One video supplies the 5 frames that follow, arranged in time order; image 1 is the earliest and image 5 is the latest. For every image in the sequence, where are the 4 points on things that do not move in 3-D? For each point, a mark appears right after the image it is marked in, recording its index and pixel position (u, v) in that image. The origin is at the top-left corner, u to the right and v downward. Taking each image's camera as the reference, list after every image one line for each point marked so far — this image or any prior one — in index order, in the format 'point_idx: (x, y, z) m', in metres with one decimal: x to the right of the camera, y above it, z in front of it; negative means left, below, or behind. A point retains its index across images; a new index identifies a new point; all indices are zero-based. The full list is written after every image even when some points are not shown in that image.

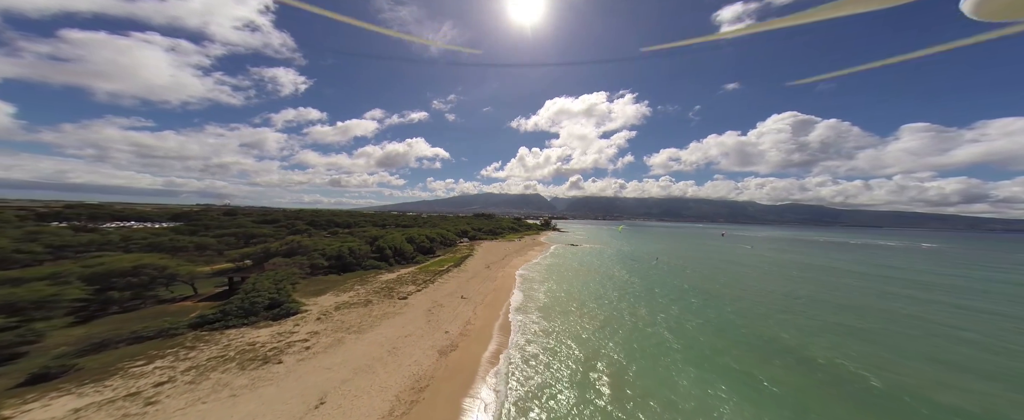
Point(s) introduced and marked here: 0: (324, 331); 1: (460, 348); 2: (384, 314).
0: (-8.9, -5.7, +12.5) m
1: (-2.6, -6.8, +12.9) m
2: (-7.4, -6.1, +15.3) m
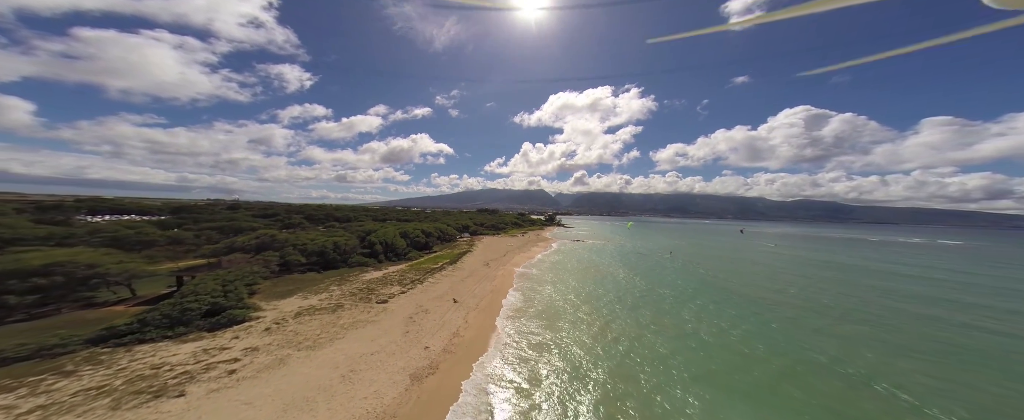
0: (-9.2, -5.1, +9.8) m
1: (-2.8, -6.2, +10.2) m
2: (-7.6, -5.4, +12.6) m
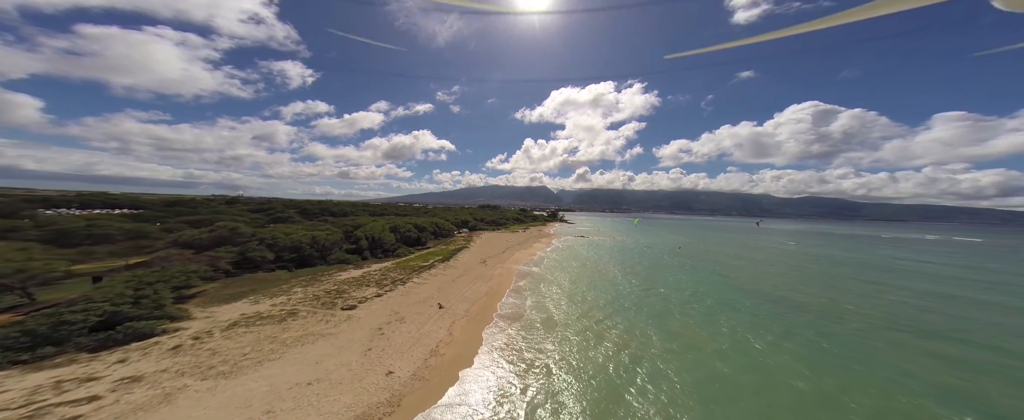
0: (-9.4, -4.5, +7.0) m
1: (-3.0, -5.6, +7.3) m
2: (-7.9, -4.8, +9.8) m
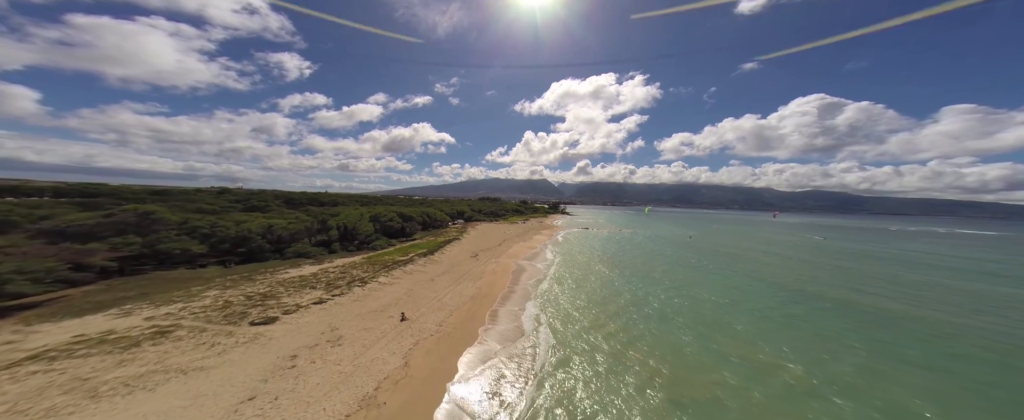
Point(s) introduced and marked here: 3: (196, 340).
0: (-9.8, -3.6, +3.0) m
1: (-3.4, -4.7, +3.3) m
2: (-8.2, -3.8, +5.8) m
3: (-8.8, -3.7, +7.4) m
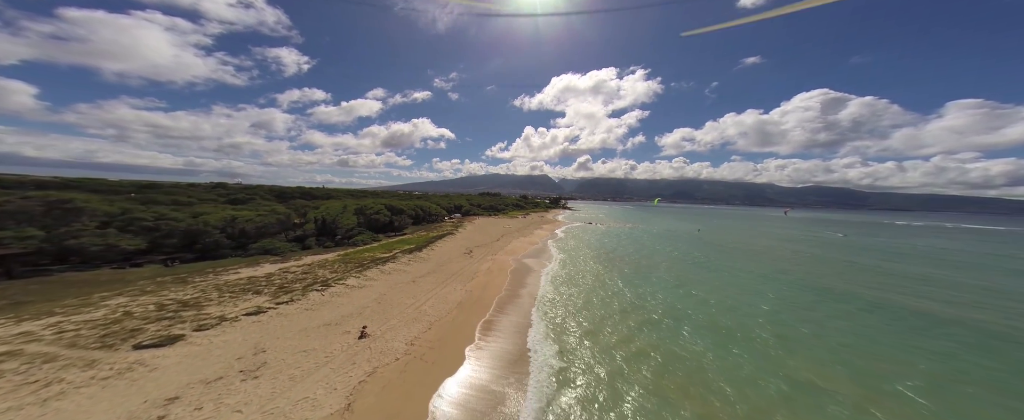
0: (-9.9, -3.2, +0.5) m
1: (-3.5, -4.3, +0.8) m
2: (-8.3, -3.4, +3.3) m
3: (-9.0, -3.2, +4.9) m
